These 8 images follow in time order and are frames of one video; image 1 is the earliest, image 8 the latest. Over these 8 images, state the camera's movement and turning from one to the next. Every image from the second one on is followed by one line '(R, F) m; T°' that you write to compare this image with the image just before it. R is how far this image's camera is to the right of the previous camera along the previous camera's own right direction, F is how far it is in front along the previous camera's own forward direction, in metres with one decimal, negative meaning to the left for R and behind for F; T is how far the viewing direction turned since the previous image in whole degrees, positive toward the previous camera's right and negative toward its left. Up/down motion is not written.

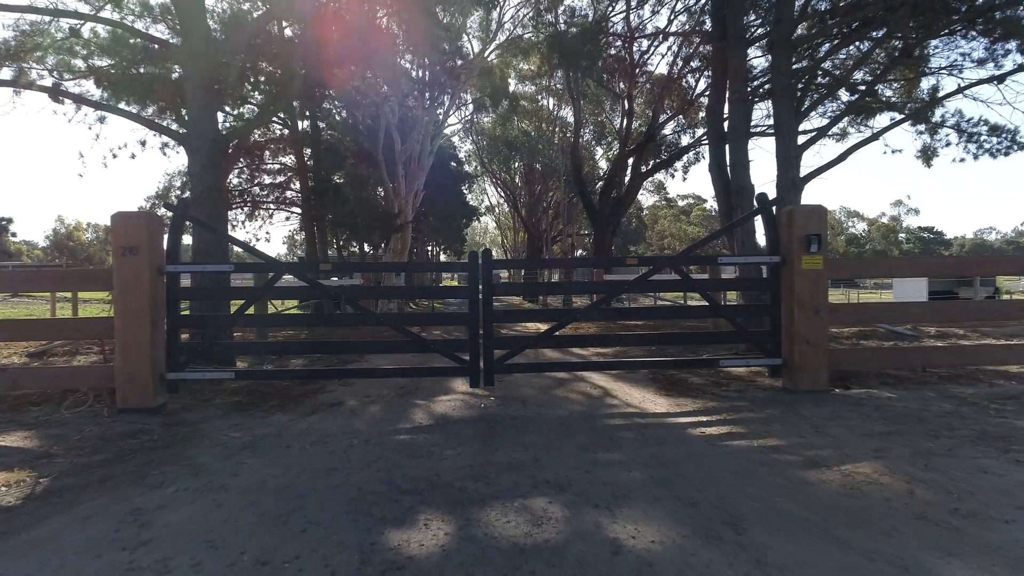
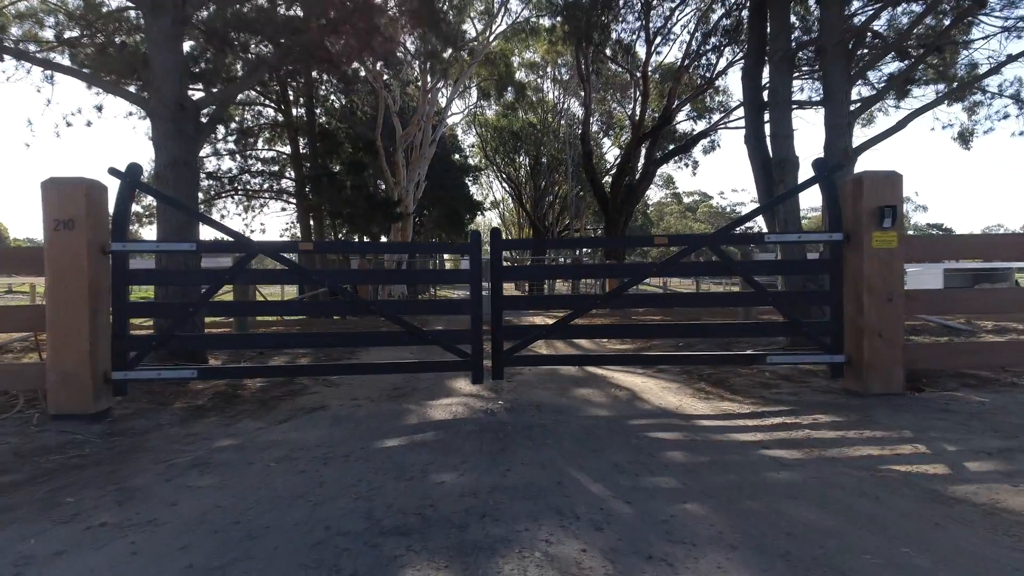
(-0.1, +1.5) m; 0°
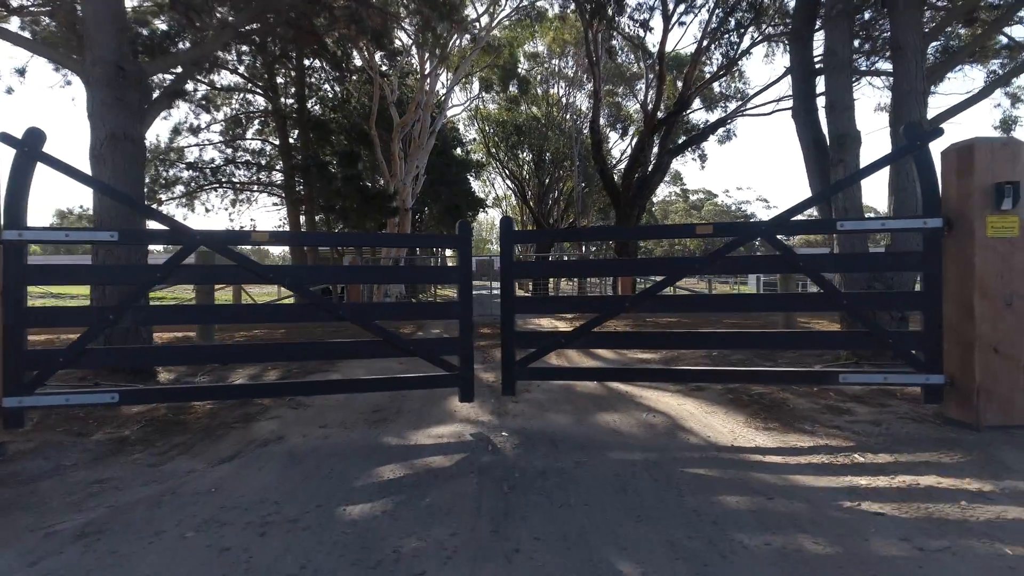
(0.0, +1.7) m; 0°
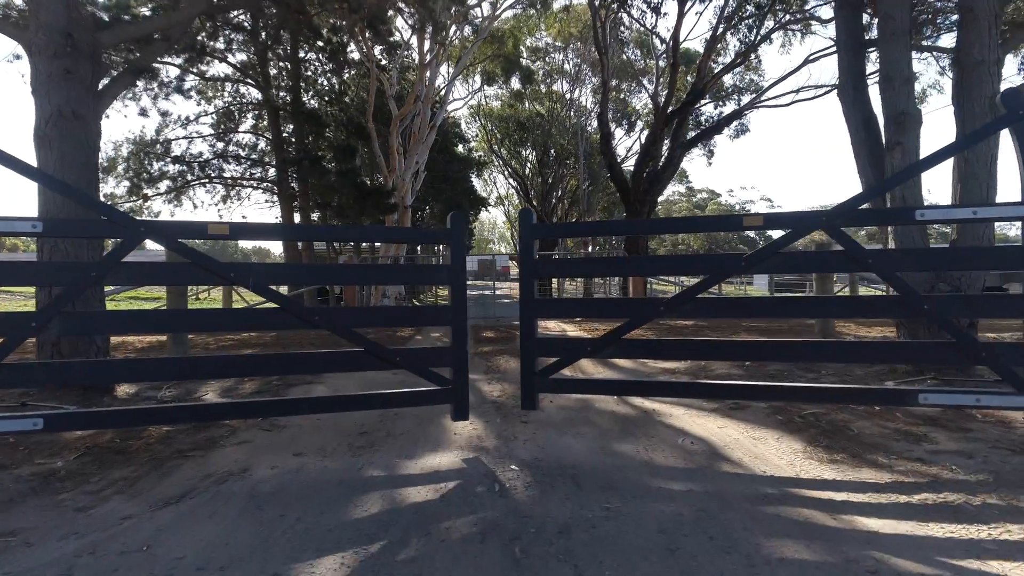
(0.0, +1.2) m; 0°
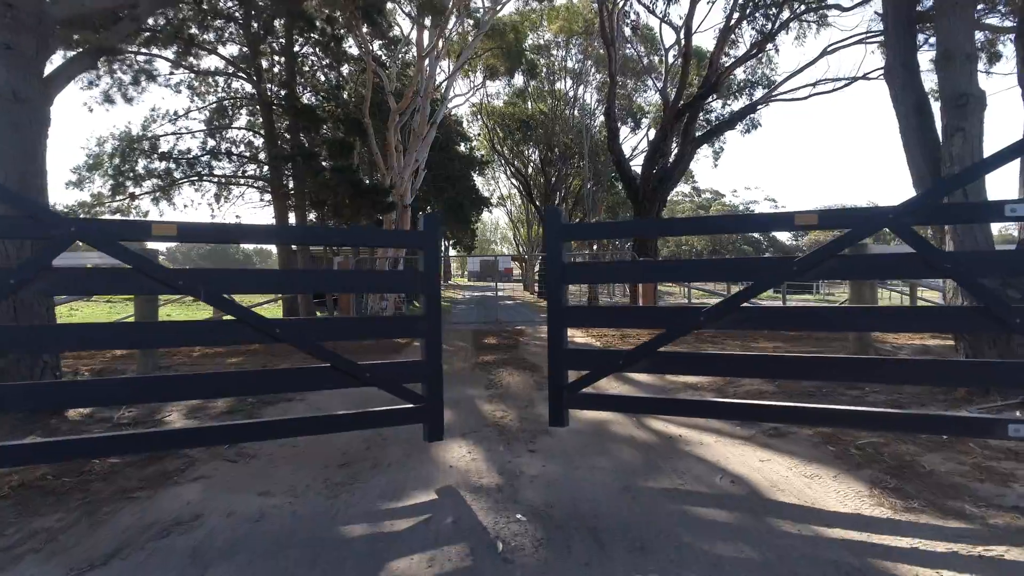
(0.0, +1.0) m; 0°
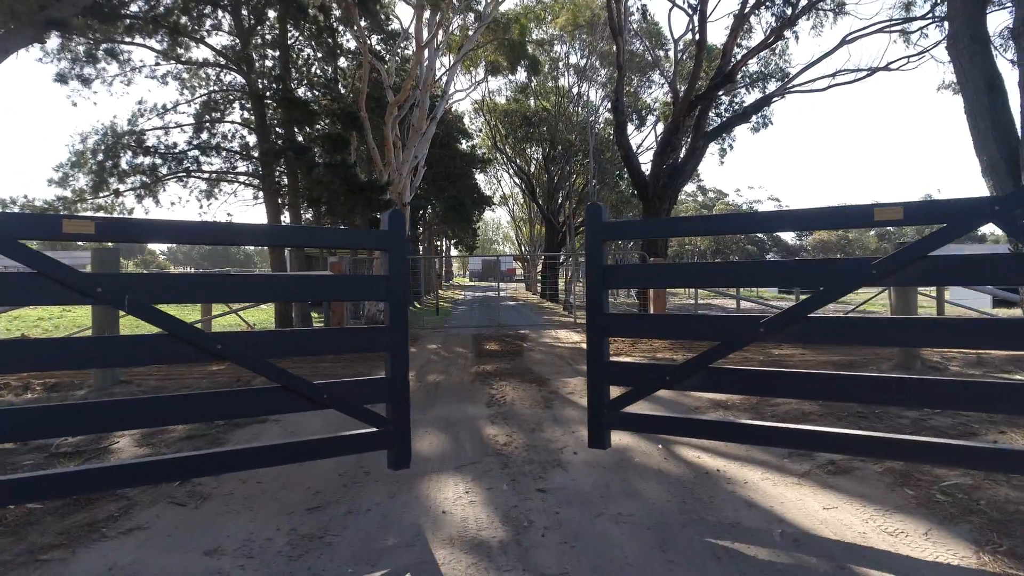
(0.0, +1.0) m; 0°
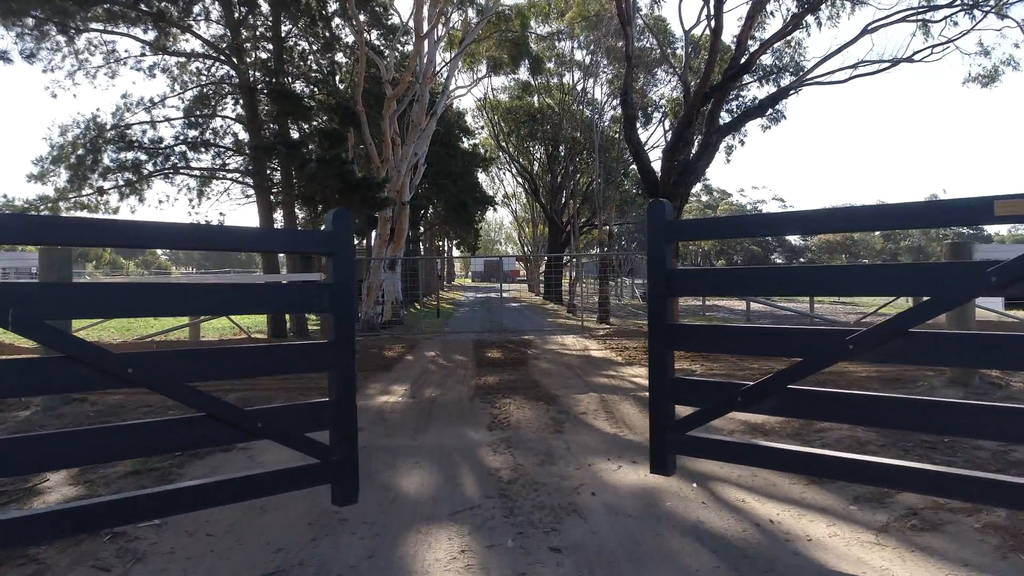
(0.0, +1.0) m; 0°
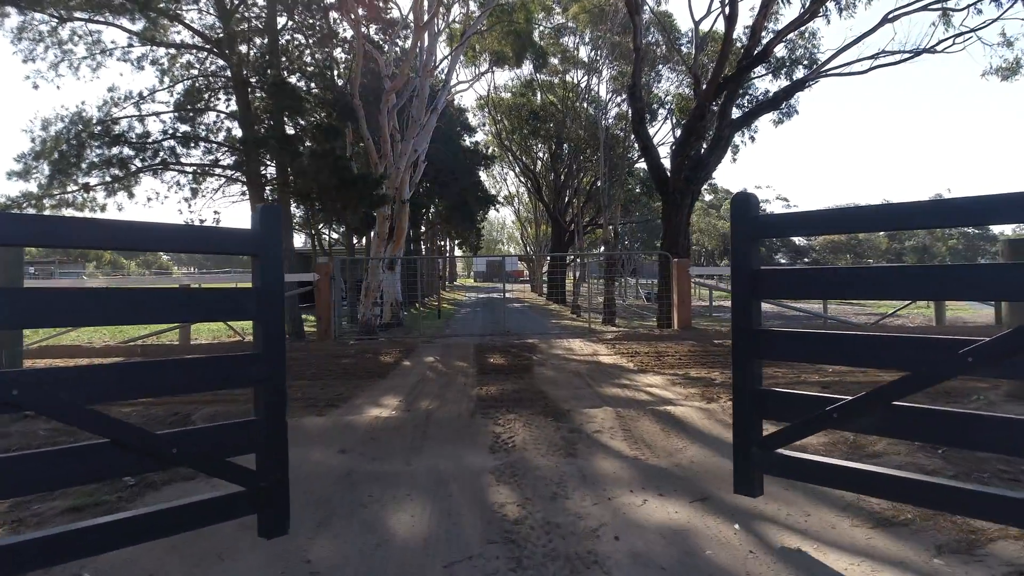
(0.0, +0.8) m; 0°
